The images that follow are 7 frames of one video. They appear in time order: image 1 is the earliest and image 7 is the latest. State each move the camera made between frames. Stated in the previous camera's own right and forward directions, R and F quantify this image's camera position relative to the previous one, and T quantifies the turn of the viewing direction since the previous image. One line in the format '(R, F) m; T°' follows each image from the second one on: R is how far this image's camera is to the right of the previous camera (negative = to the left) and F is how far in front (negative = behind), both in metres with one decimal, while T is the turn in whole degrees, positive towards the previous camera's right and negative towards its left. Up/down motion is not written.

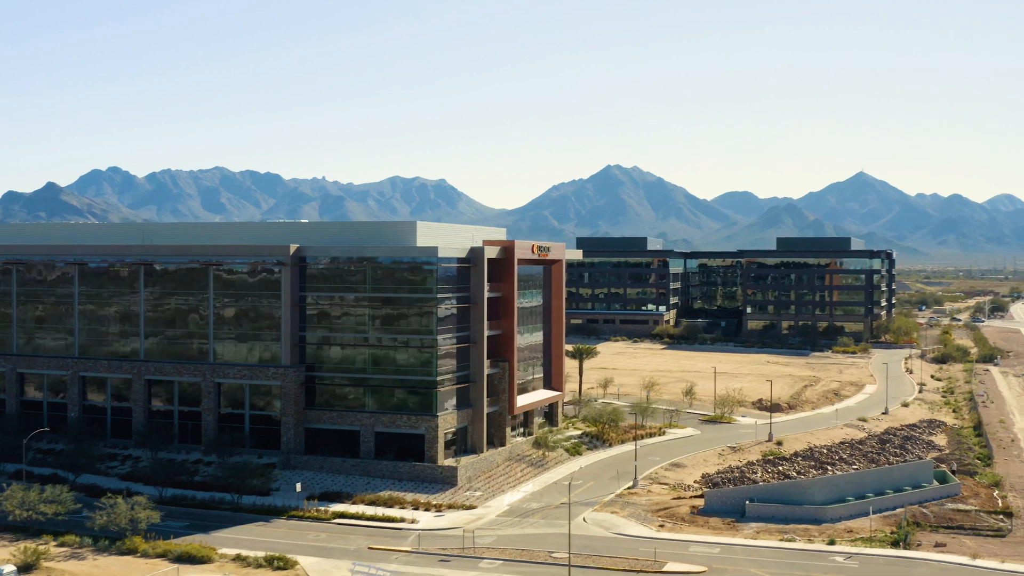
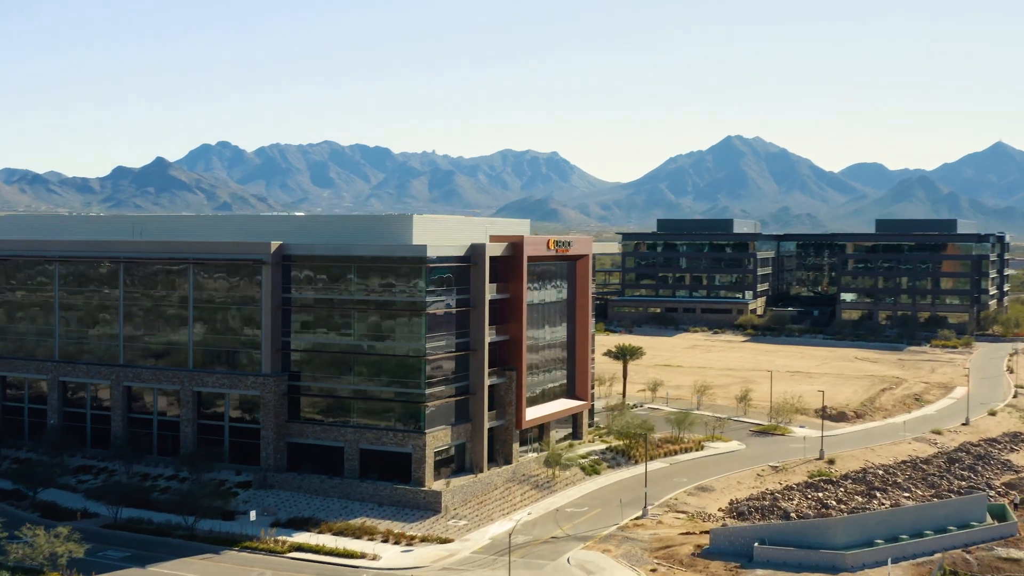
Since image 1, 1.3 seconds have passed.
(+6.7, +8.4) m; -6°
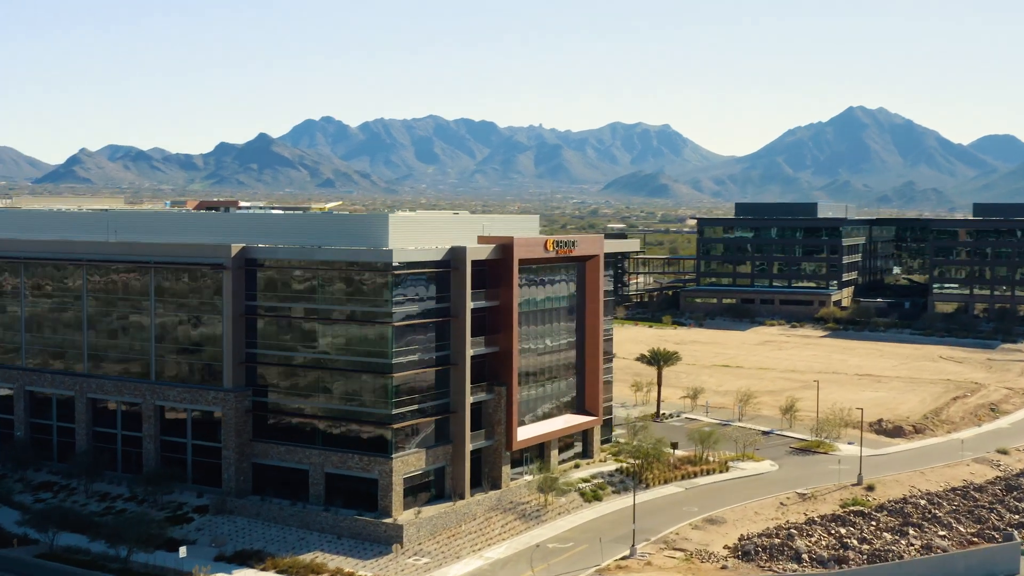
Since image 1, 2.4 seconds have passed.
(+6.6, +7.4) m; -5°
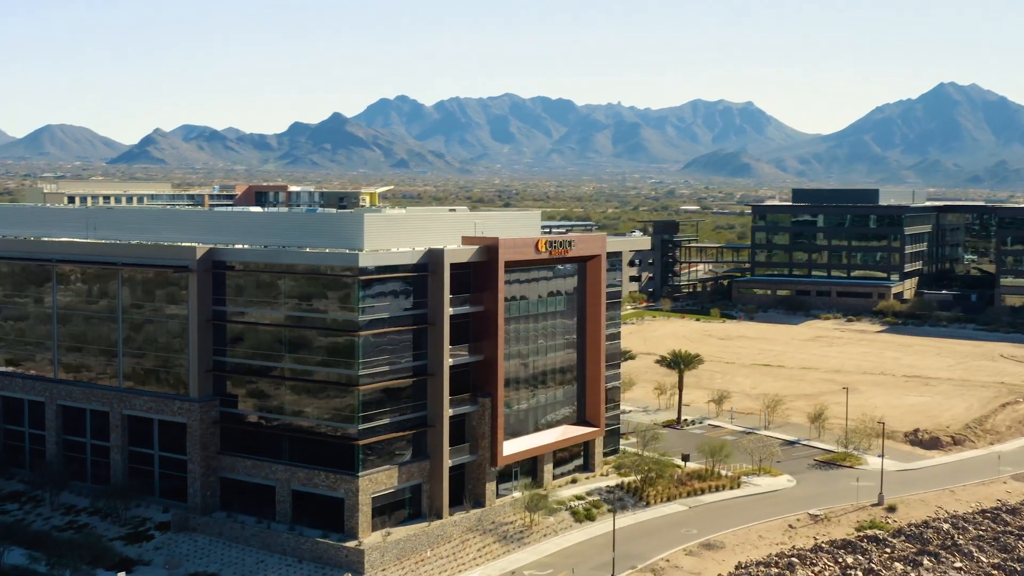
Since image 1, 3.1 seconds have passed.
(+4.7, +4.6) m; -4°
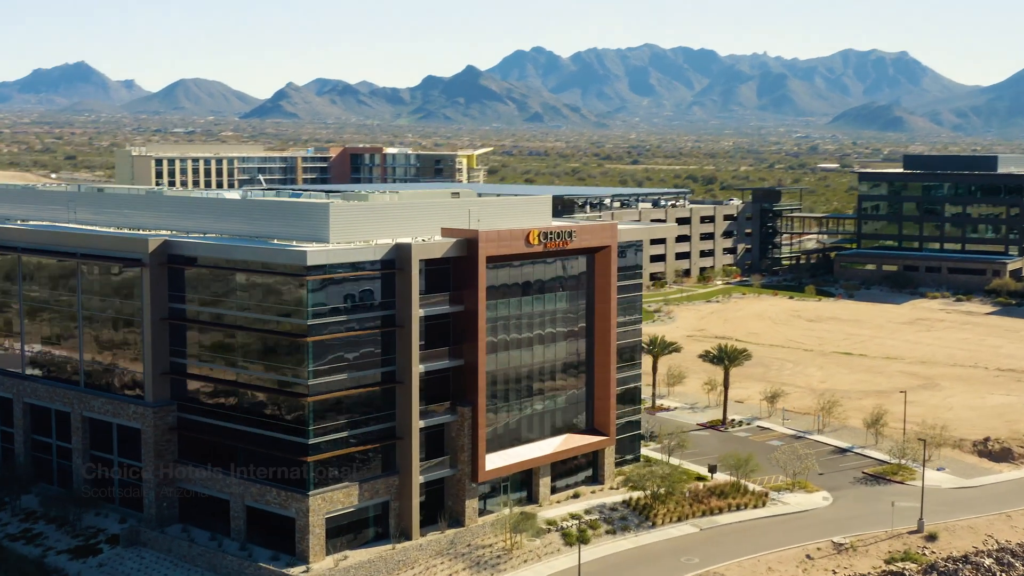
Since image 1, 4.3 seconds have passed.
(+6.9, +6.5) m; -7°
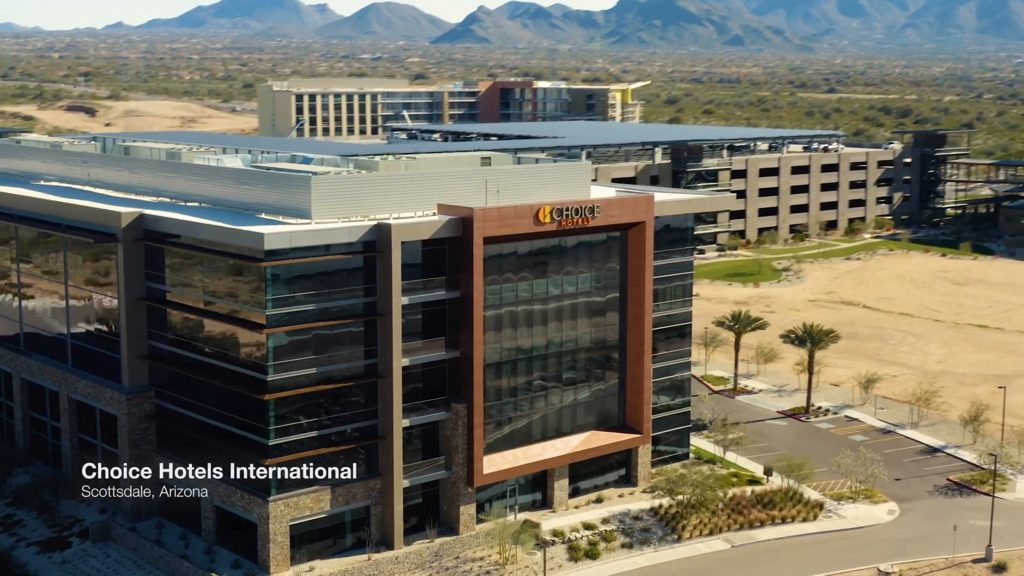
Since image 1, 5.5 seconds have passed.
(+7.6, +6.6) m; -9°
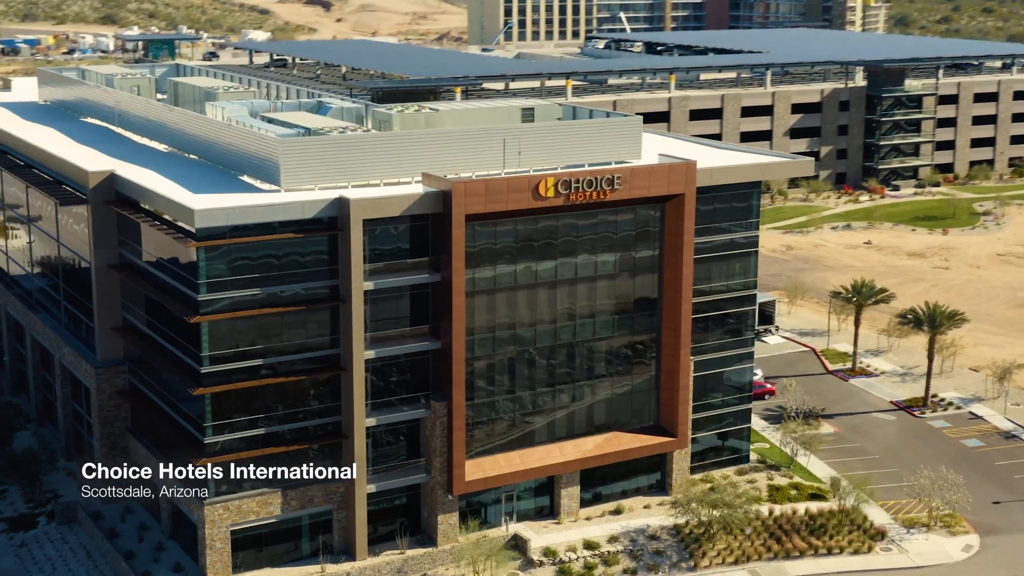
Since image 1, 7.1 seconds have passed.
(+9.5, +7.5) m; -12°
